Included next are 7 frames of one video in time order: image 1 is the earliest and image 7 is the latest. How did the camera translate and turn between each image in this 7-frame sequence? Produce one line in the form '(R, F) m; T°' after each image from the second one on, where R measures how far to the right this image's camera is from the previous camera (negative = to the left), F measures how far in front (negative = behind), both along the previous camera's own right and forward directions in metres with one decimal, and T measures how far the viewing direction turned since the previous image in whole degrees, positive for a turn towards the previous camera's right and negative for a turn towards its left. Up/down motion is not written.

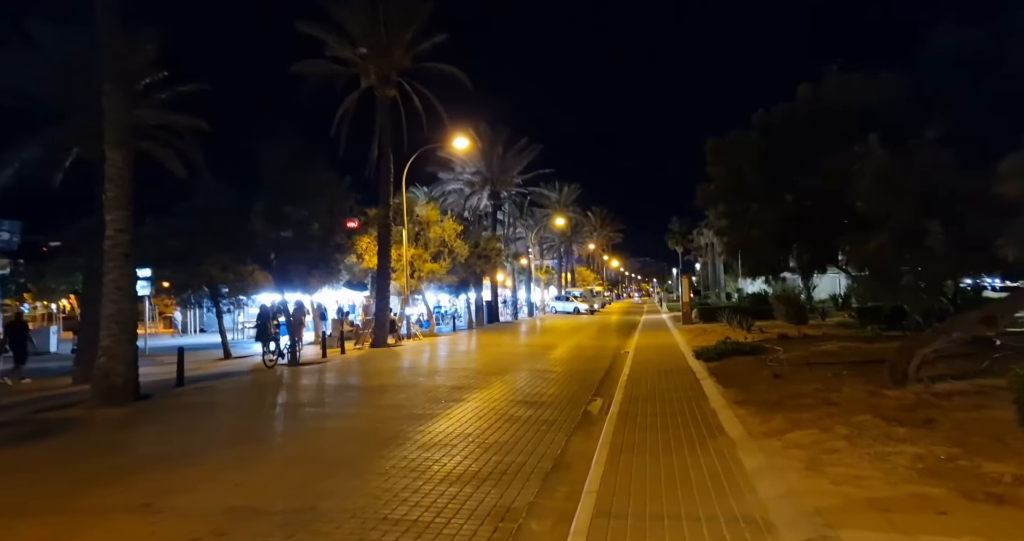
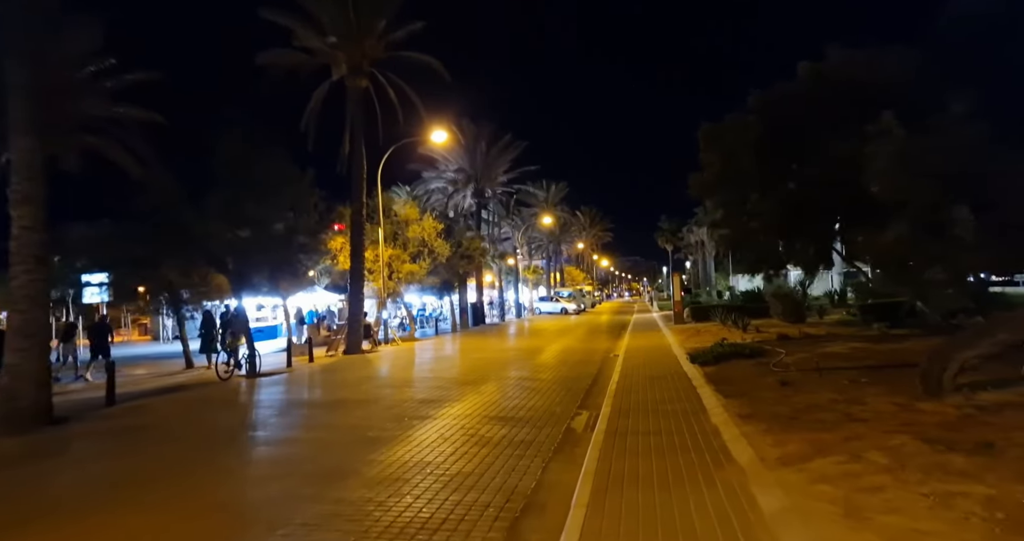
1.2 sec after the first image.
(+0.3, +1.5) m; +1°
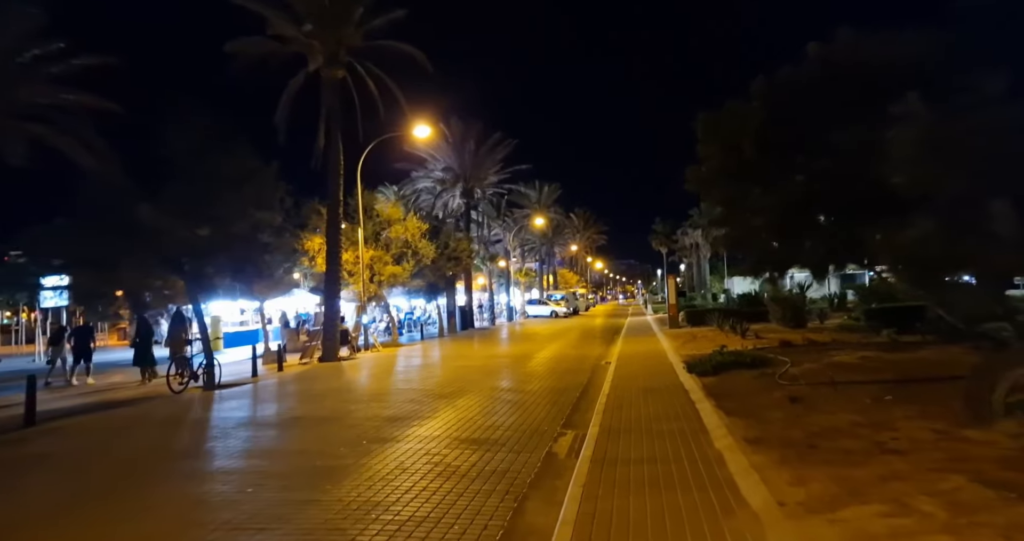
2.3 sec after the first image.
(+0.3, +1.4) m; 0°
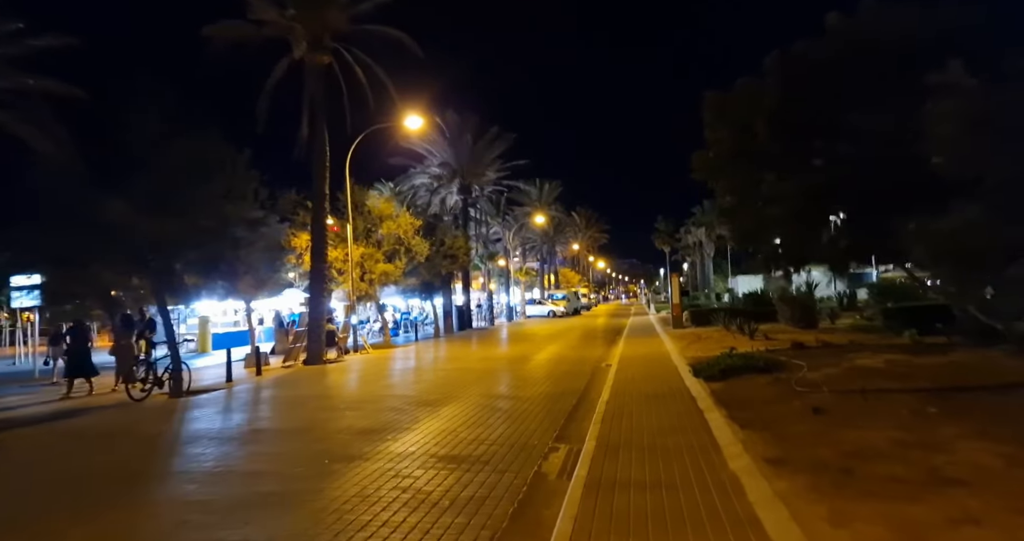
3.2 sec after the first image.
(+0.2, +1.2) m; 0°
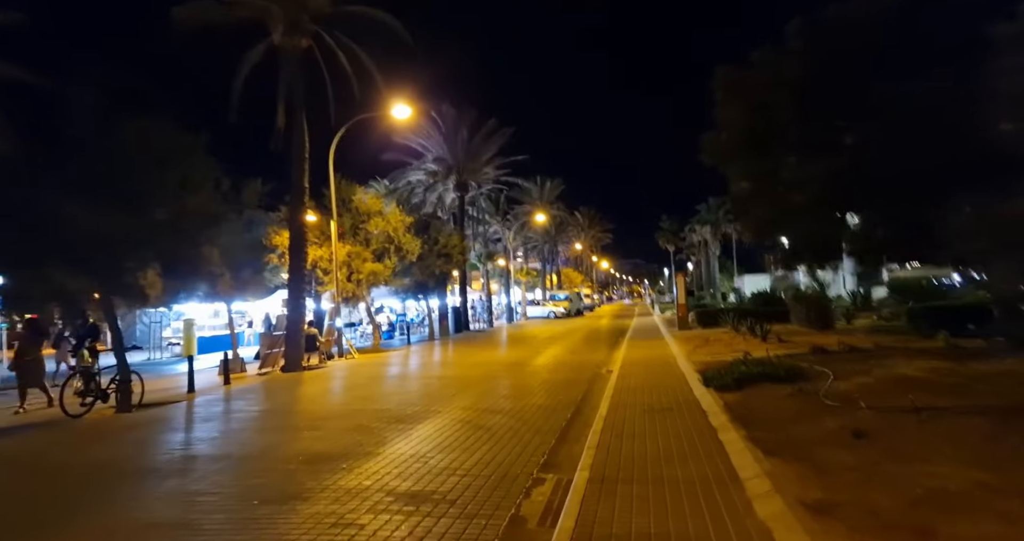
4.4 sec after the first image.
(+0.3, +1.6) m; 0°
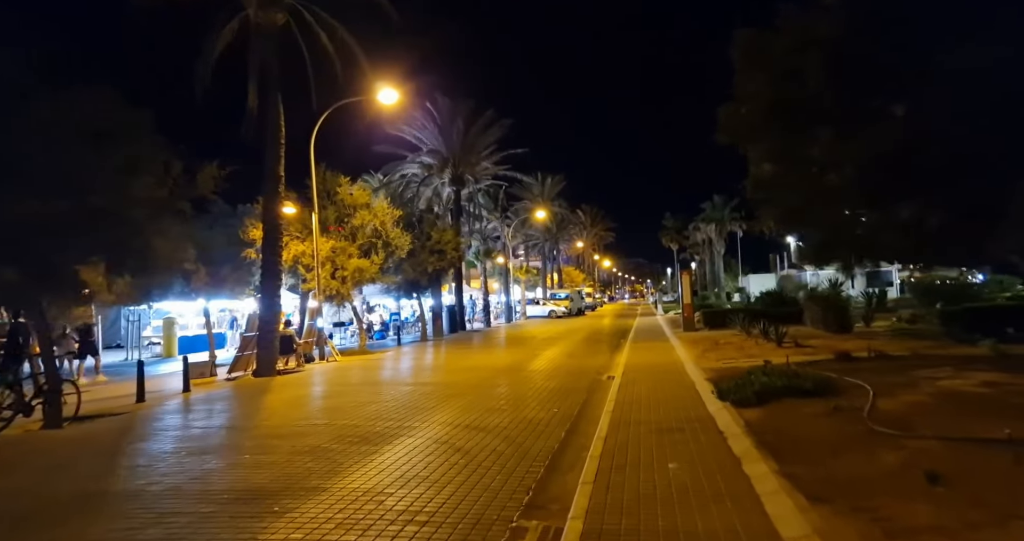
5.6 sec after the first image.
(+0.3, +1.7) m; 0°
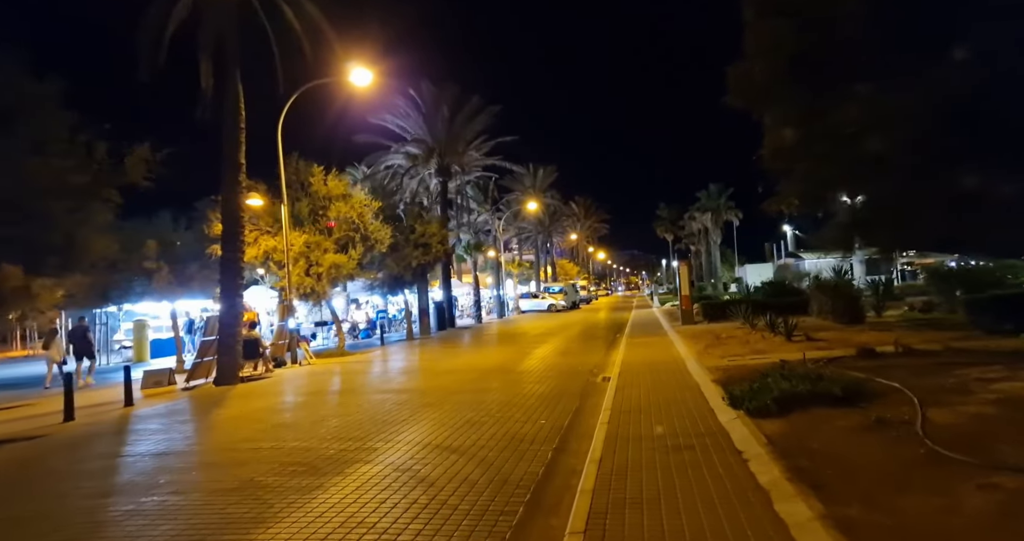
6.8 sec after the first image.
(+0.3, +1.6) m; 0°
